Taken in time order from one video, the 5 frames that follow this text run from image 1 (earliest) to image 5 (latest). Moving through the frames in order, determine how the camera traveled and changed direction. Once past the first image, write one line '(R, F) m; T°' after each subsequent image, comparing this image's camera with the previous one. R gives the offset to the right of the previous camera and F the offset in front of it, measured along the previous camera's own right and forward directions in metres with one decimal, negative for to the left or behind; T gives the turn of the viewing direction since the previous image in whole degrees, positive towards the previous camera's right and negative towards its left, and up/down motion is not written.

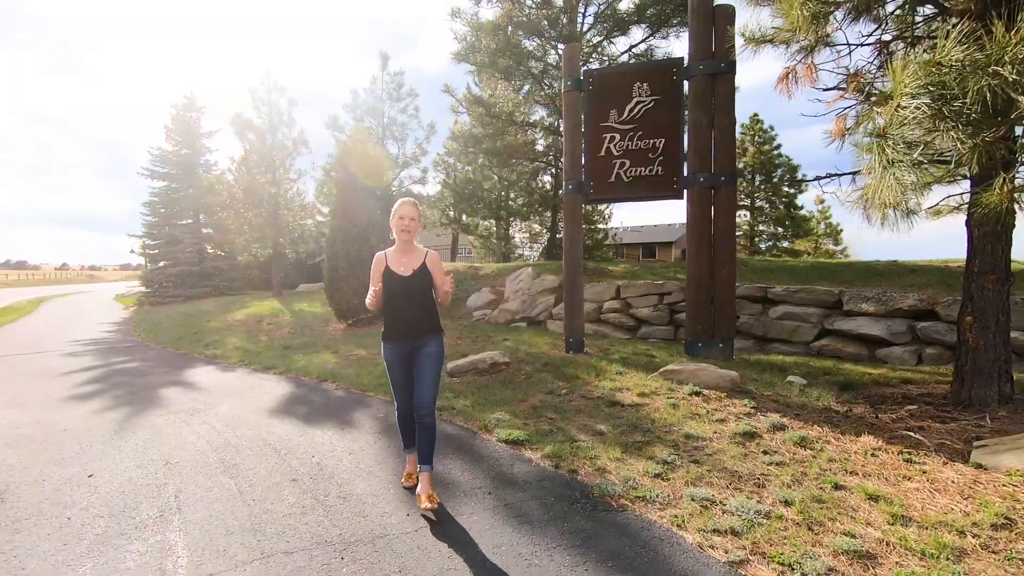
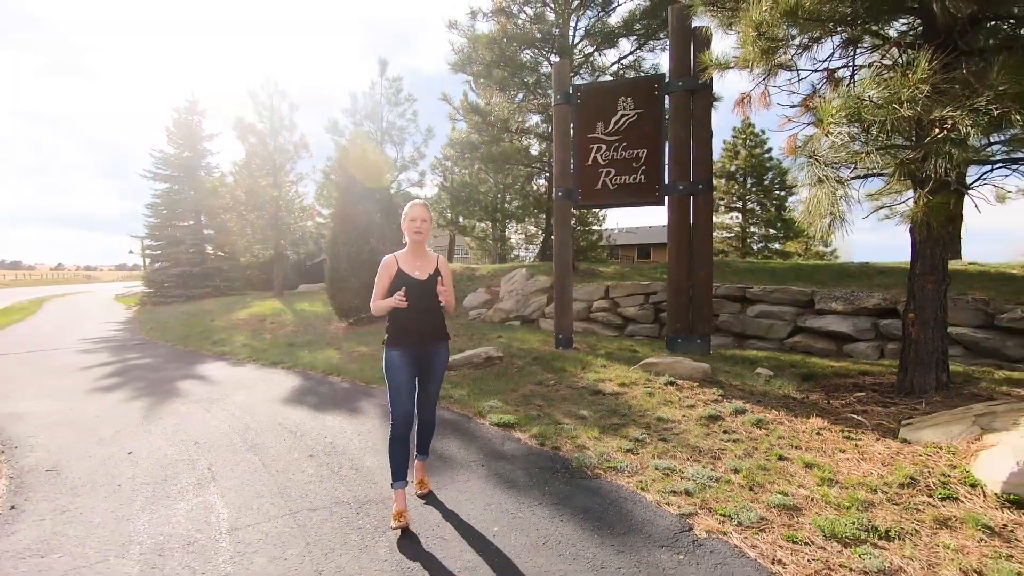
(0.0, -0.4) m; 0°
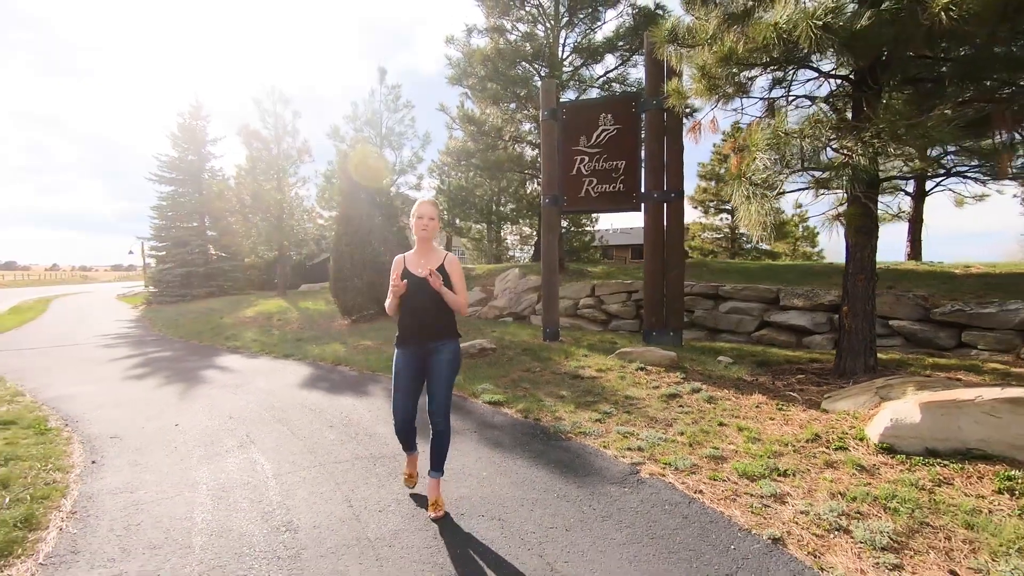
(+0.1, -0.7) m; 0°
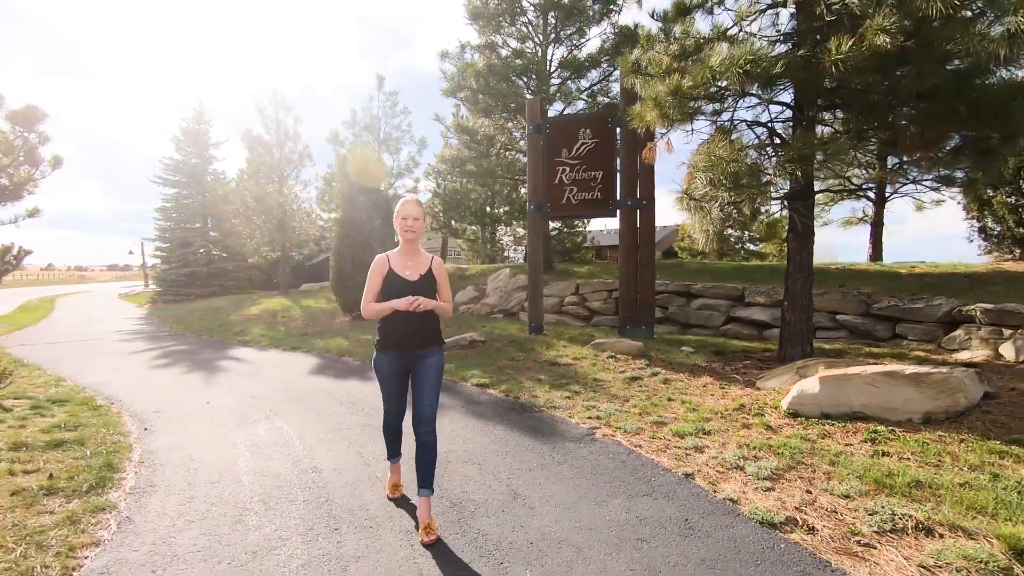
(+0.1, -0.7) m; 0°
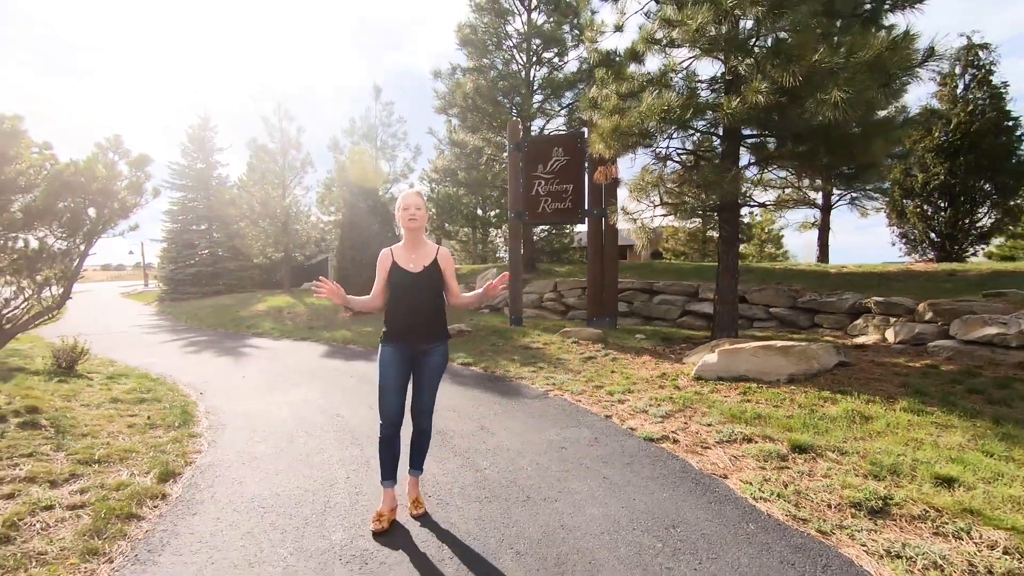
(+0.2, -1.2) m; +1°
